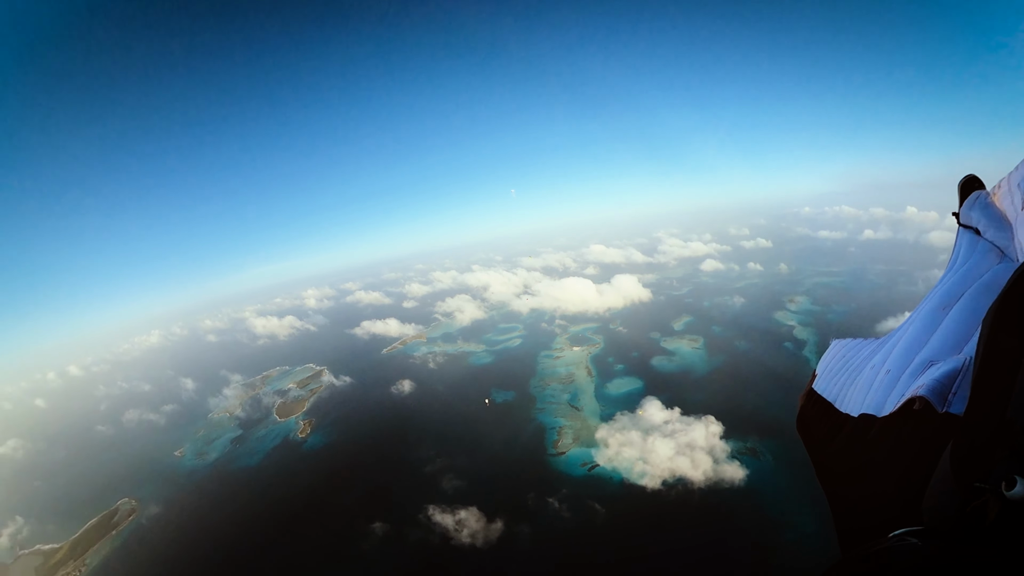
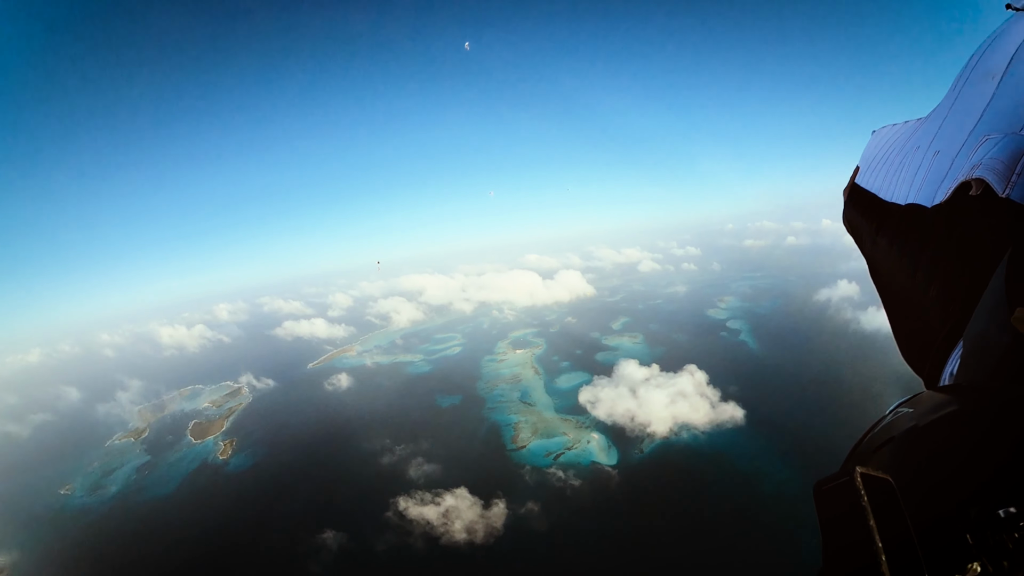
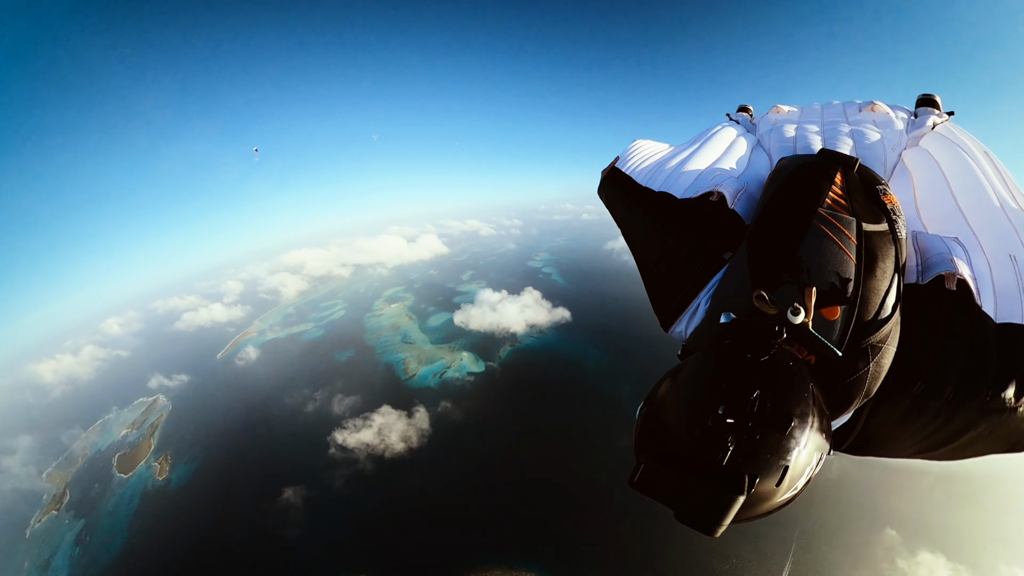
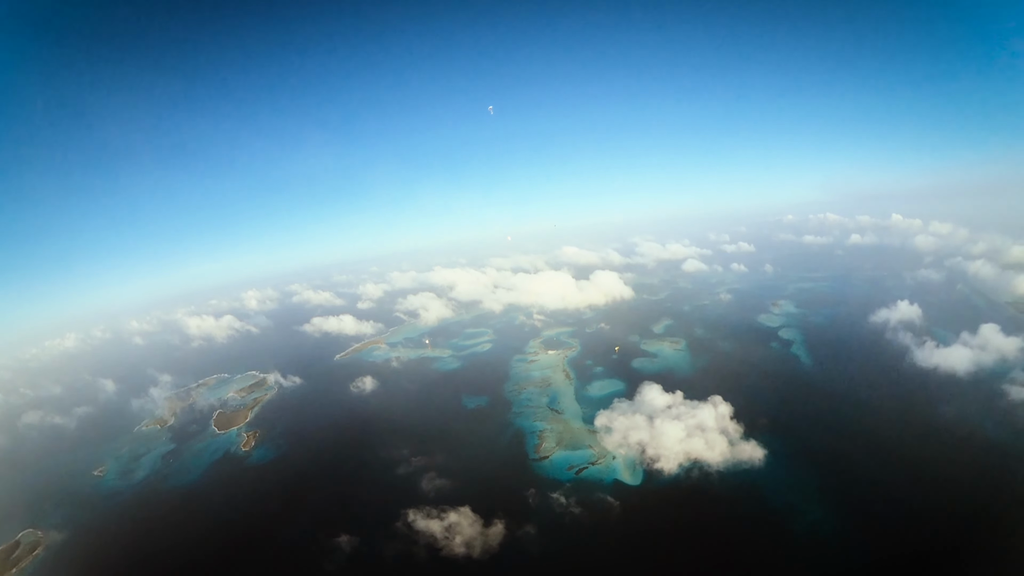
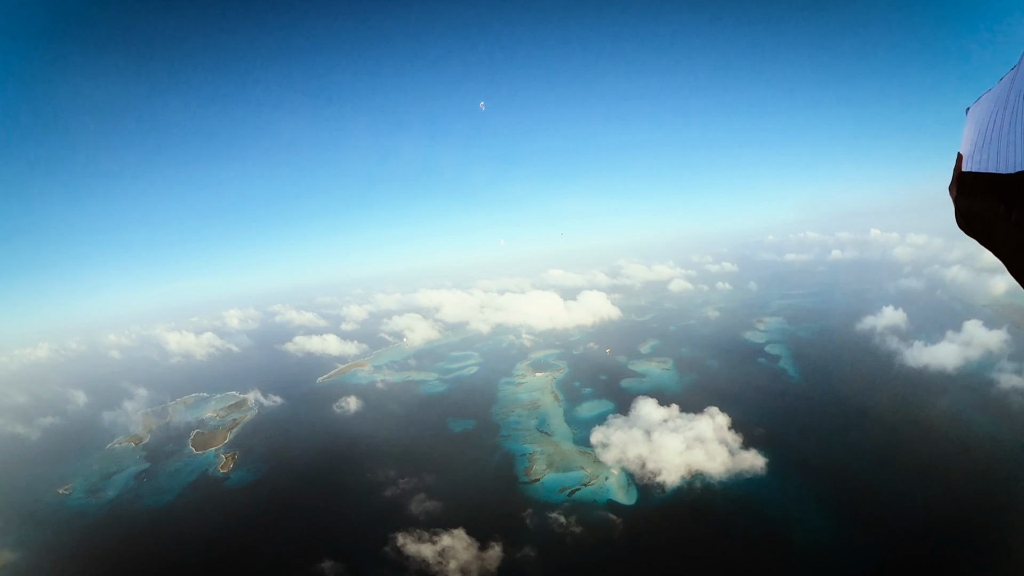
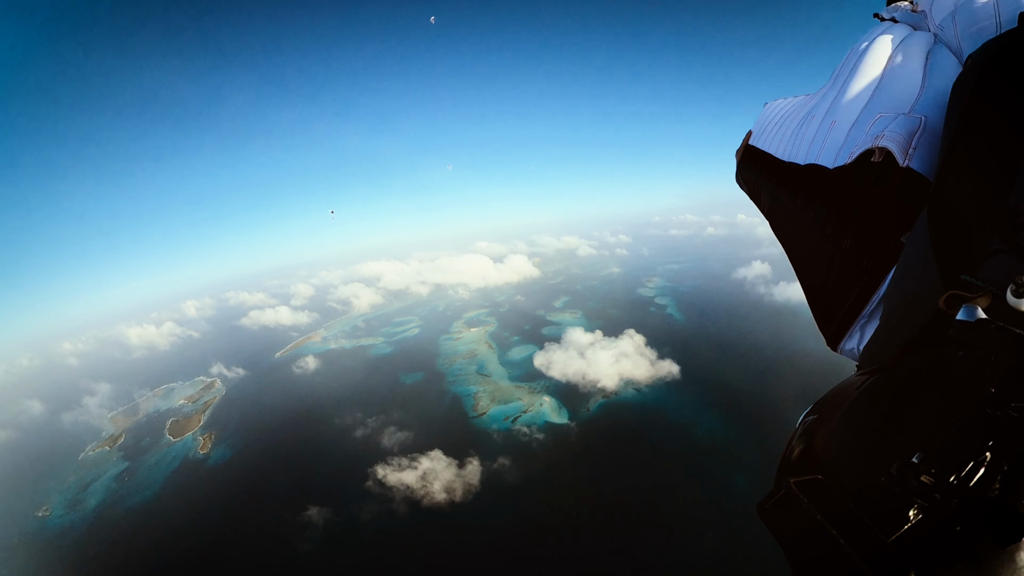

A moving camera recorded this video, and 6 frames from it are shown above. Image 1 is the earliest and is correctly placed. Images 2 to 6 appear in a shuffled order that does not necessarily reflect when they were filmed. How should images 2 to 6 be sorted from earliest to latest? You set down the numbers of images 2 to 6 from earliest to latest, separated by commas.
4, 5, 2, 6, 3
